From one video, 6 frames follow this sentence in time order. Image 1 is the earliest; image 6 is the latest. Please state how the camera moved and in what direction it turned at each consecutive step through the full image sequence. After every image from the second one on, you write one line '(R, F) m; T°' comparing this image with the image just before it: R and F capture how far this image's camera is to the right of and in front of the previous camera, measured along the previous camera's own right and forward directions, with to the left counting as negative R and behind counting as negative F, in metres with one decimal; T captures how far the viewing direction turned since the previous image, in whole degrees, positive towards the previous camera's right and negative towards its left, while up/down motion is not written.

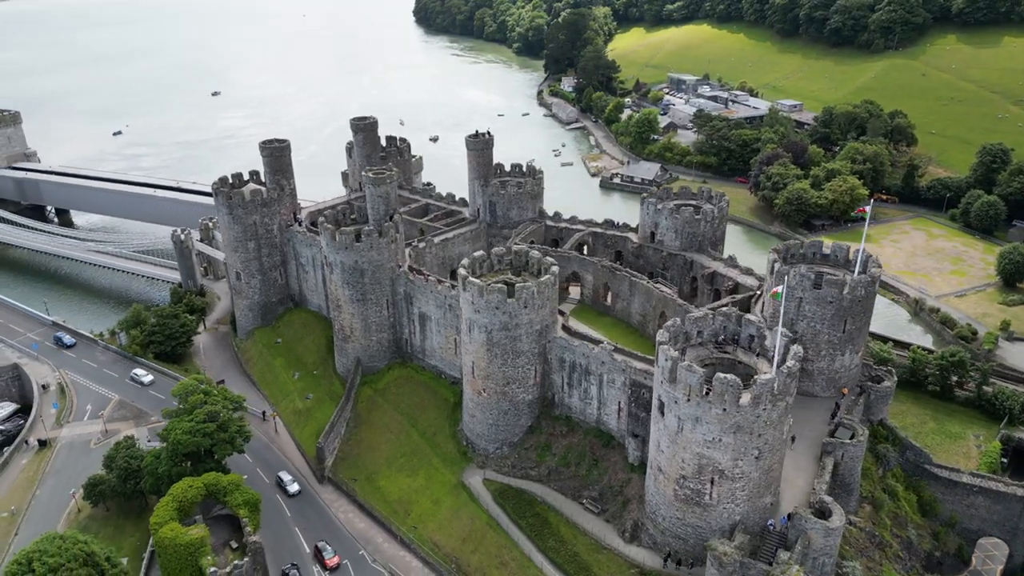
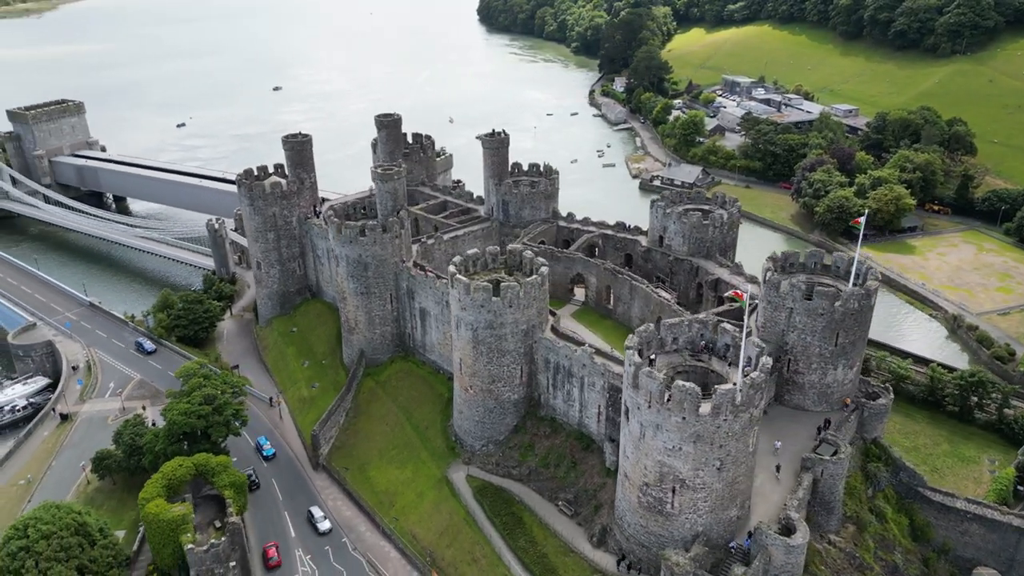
(+3.8, 0.0) m; -5°
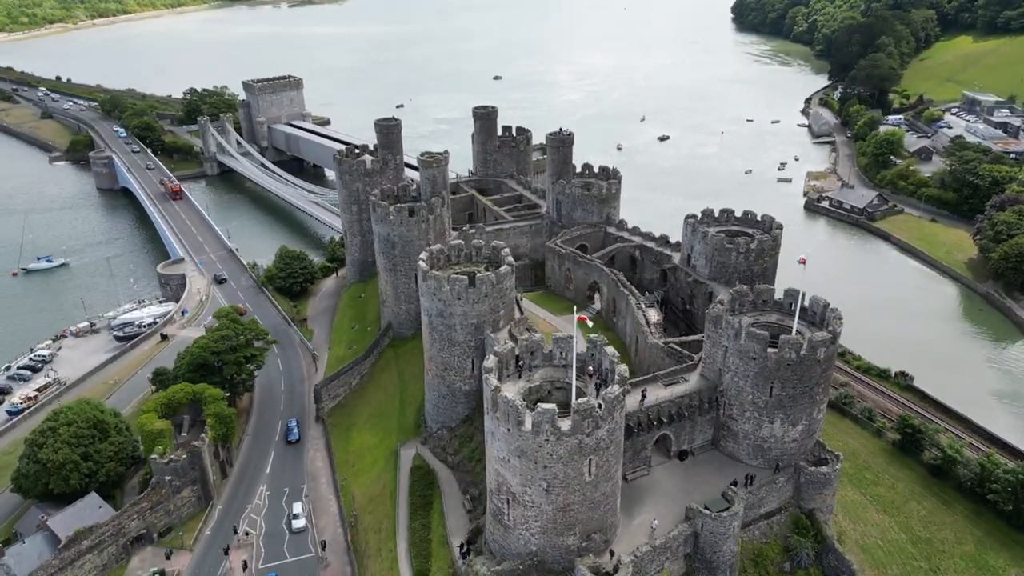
(+14.6, +1.8) m; -18°
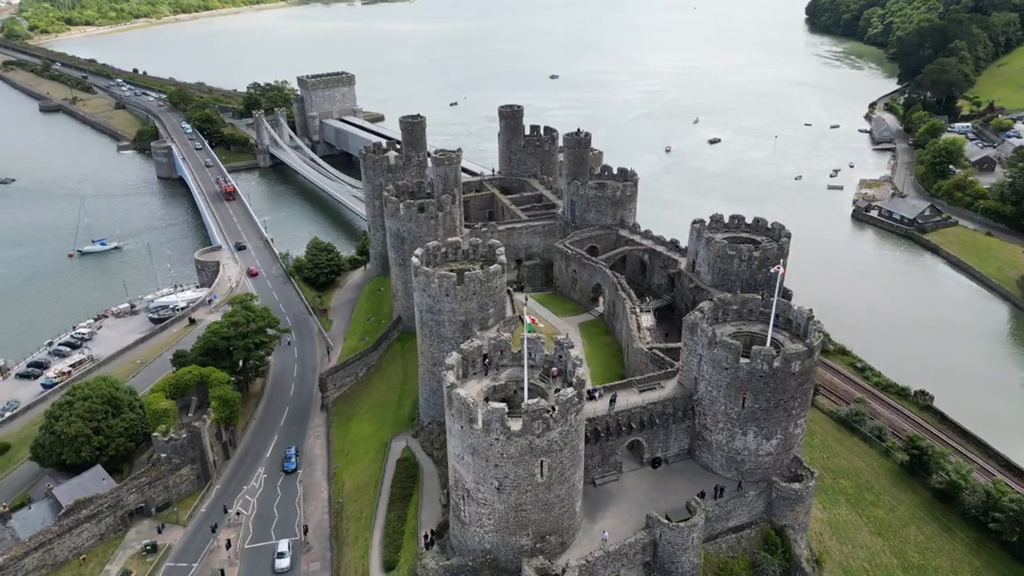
(+4.0, 0.0) m; -5°
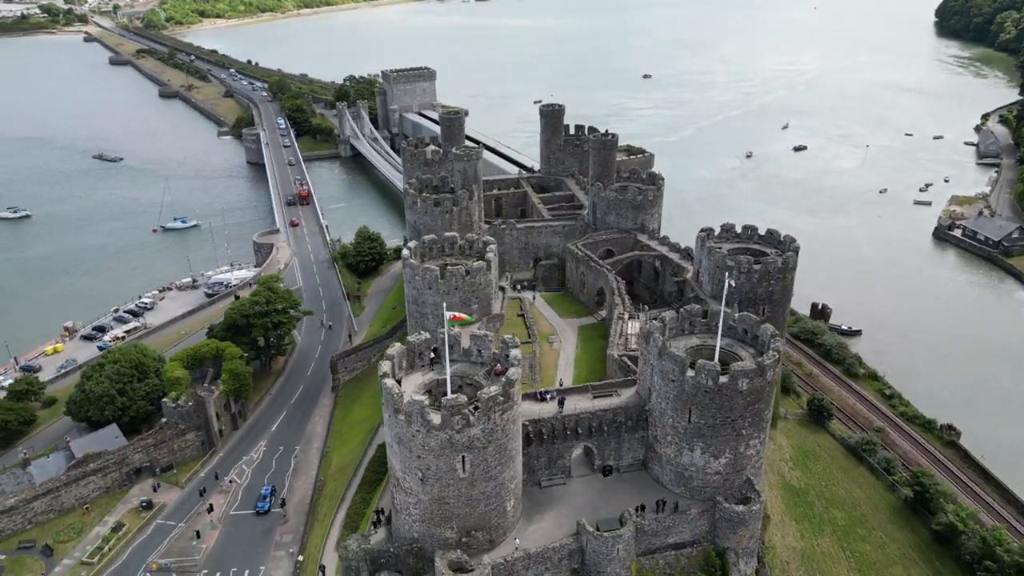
(+6.4, +0.2) m; -8°
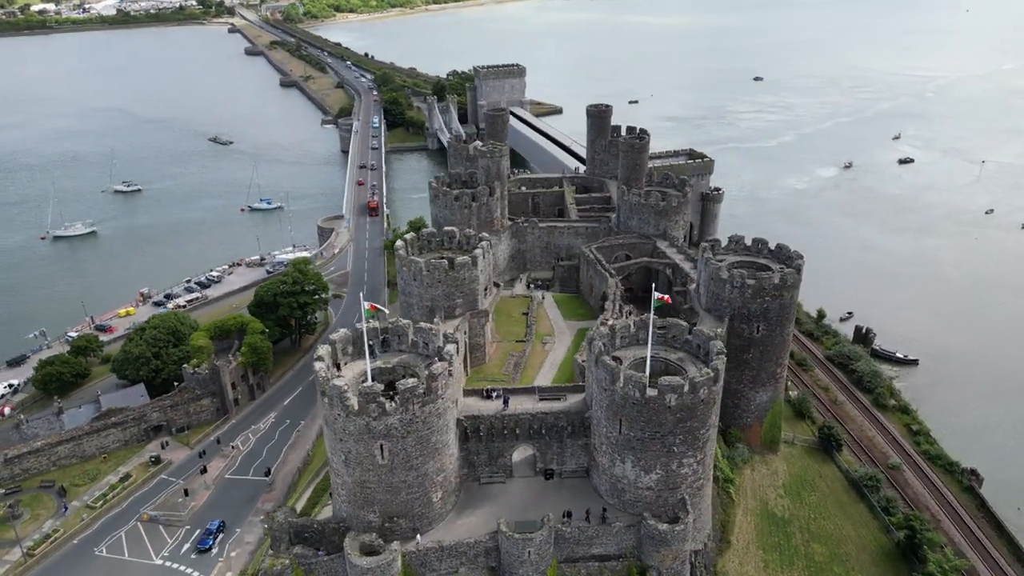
(+7.3, +0.3) m; -9°
